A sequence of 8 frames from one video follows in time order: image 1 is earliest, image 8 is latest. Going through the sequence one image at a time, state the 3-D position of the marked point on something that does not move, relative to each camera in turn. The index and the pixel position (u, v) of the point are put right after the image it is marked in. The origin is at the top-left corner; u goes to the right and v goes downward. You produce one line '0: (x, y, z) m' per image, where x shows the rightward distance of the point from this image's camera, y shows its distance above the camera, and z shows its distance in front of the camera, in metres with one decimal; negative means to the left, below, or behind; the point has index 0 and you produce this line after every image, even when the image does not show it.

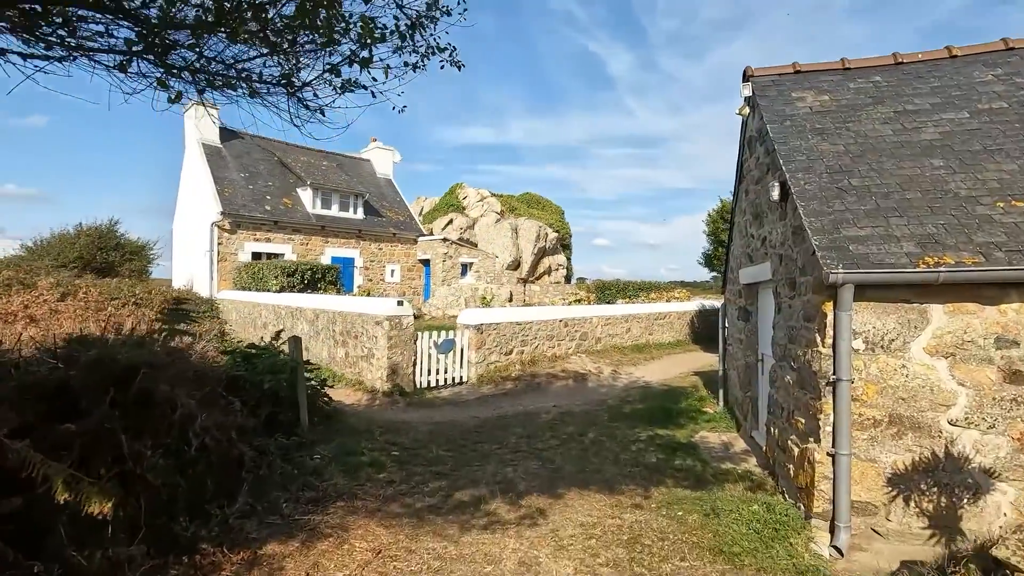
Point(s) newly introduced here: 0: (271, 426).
0: (-2.5, -1.4, +5.5) m
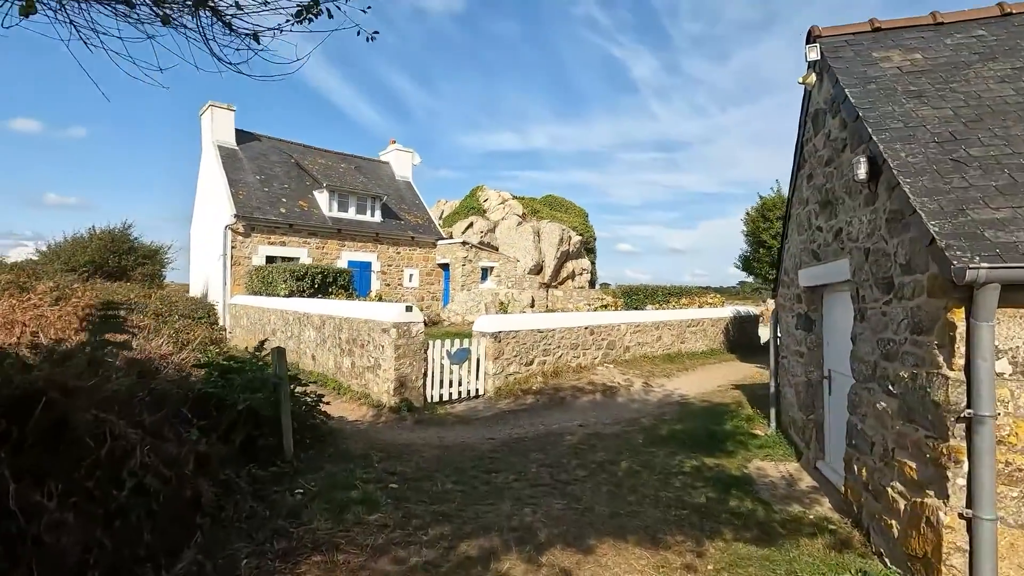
0: (-2.3, -1.4, +4.7) m
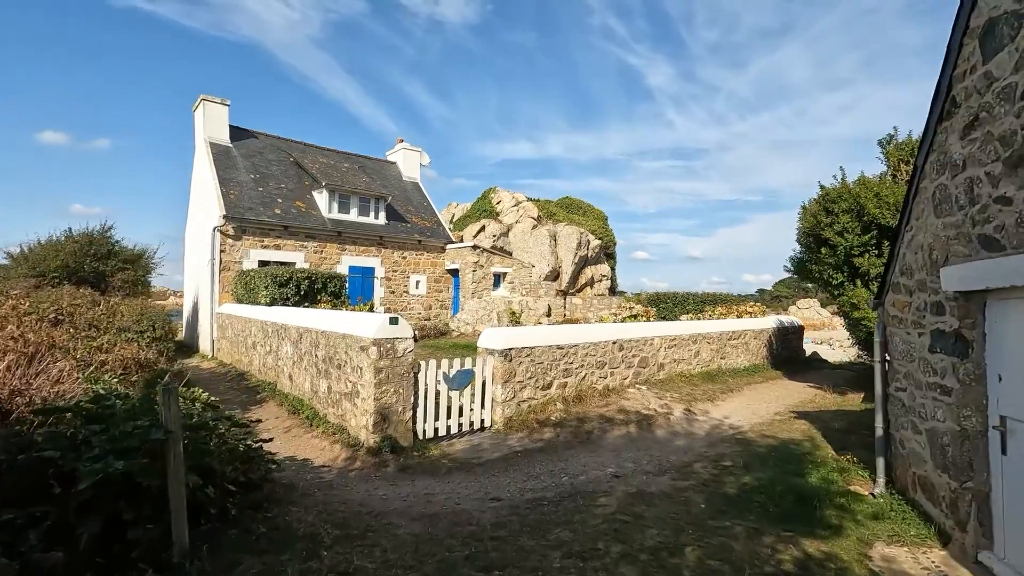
0: (-2.3, -1.5, +3.0) m
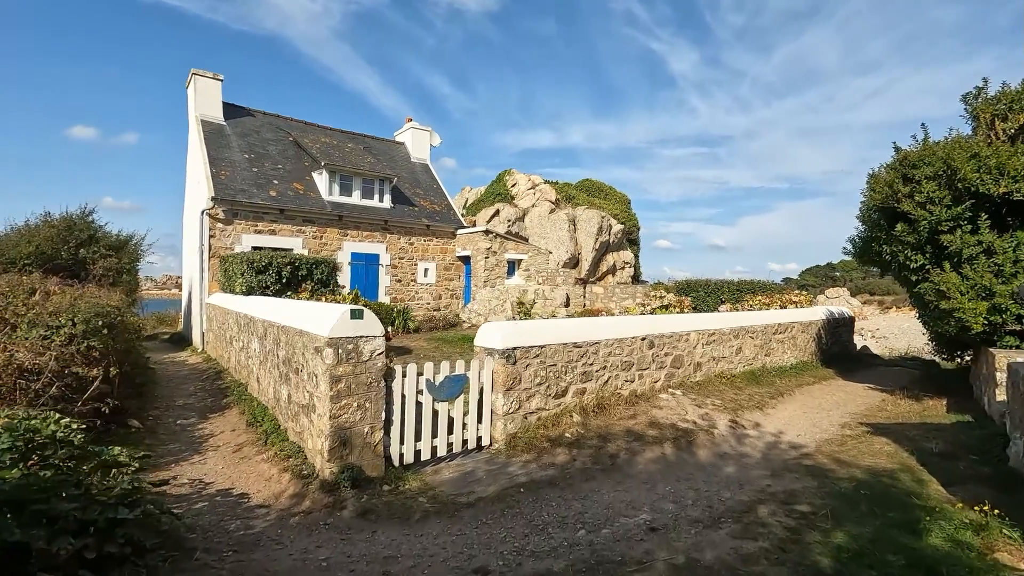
0: (-2.4, -1.4, +1.6) m
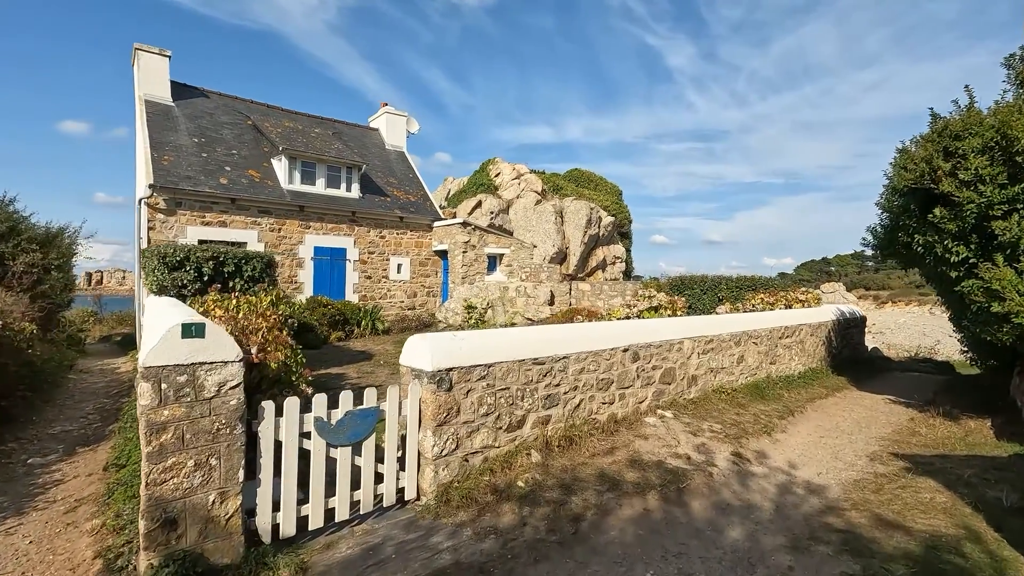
0: (-2.9, -1.4, +0.1) m
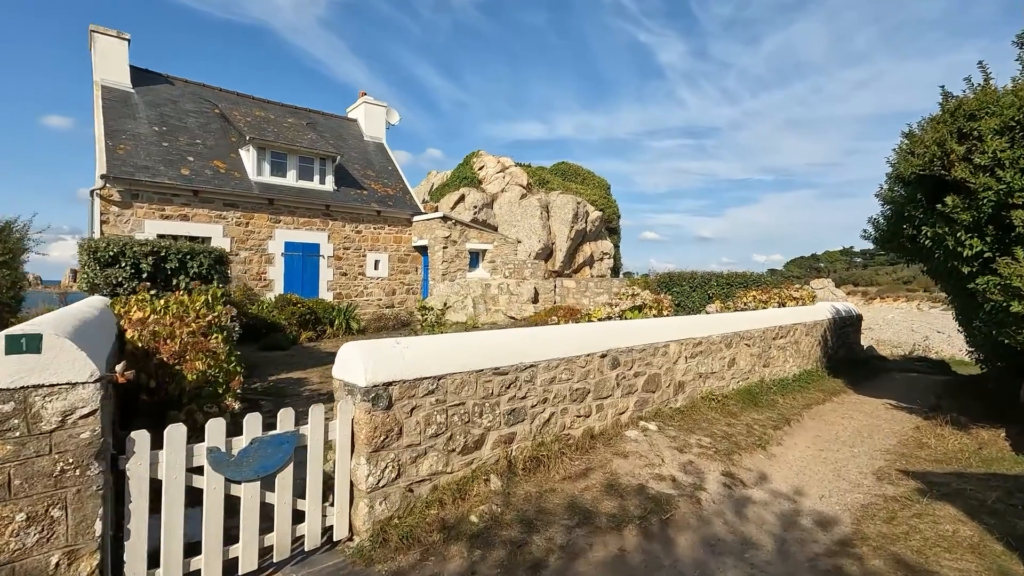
0: (-3.2, -1.5, -0.7) m
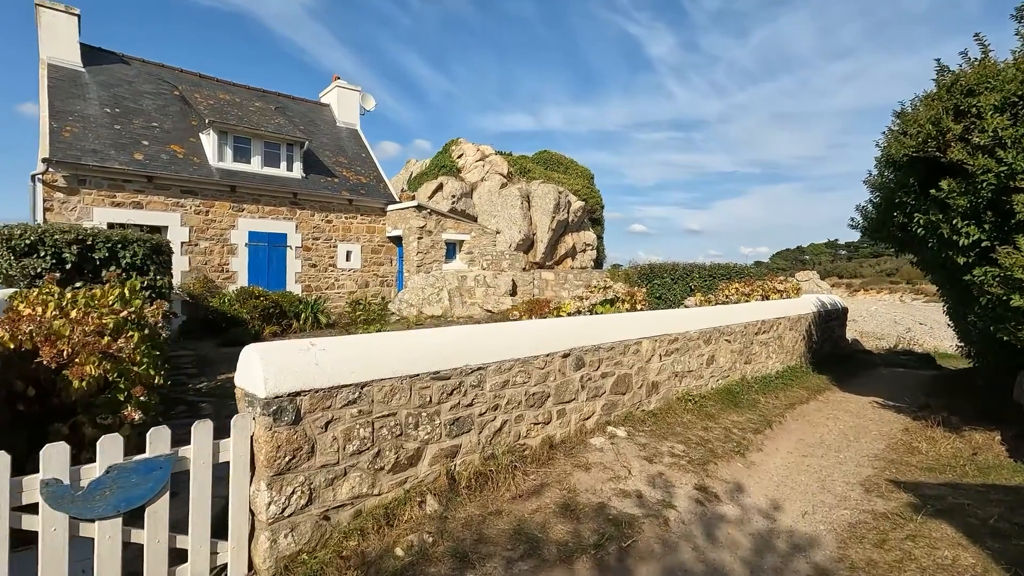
0: (-3.5, -1.5, -1.3) m
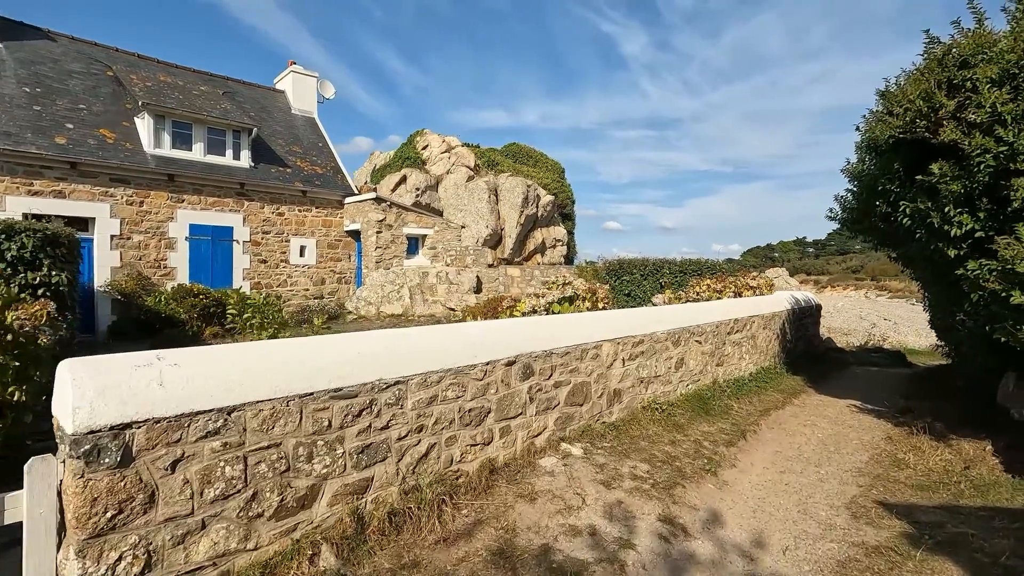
0: (-3.7, -1.5, -2.2) m
